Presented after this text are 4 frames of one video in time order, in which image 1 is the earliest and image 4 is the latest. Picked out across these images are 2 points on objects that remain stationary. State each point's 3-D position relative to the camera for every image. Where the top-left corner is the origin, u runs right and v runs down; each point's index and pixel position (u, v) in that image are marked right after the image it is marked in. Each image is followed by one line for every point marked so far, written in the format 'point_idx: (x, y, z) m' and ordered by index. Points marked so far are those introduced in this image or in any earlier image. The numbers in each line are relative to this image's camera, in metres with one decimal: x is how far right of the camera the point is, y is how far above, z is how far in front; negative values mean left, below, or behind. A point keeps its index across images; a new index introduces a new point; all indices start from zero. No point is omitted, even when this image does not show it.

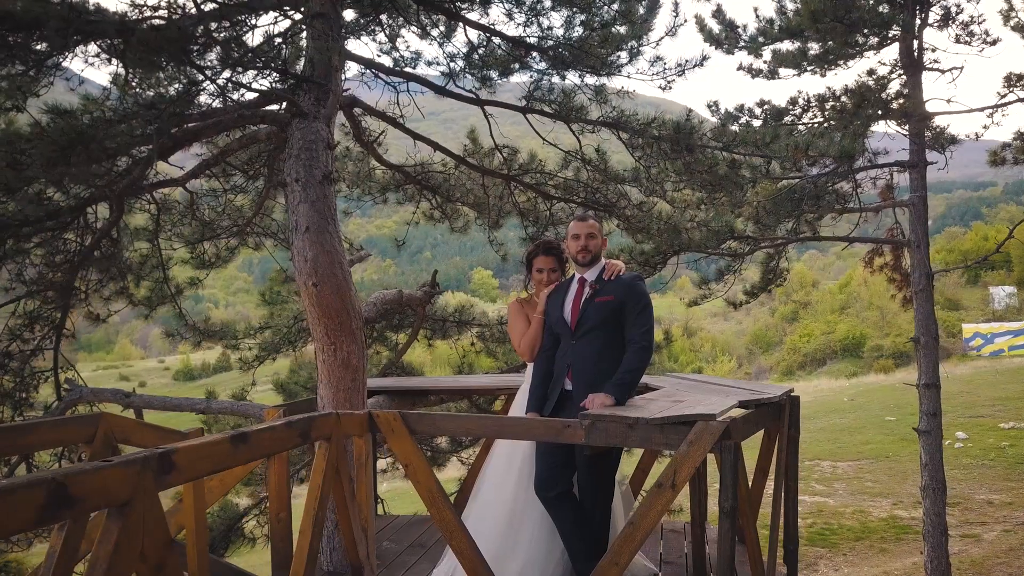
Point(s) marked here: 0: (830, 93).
0: (+3.5, +2.2, +8.8) m
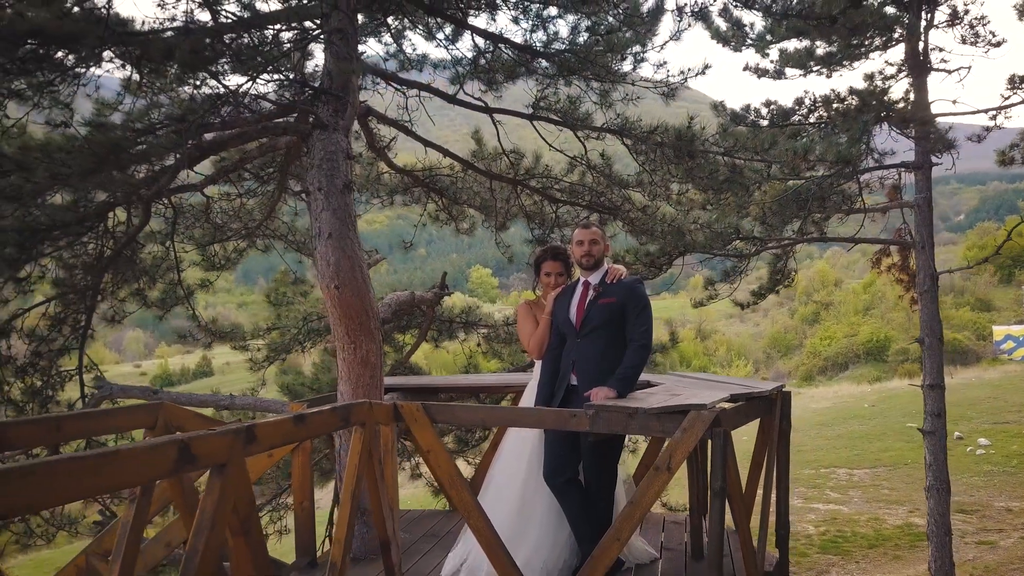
0: (+3.6, +2.2, +9.0) m
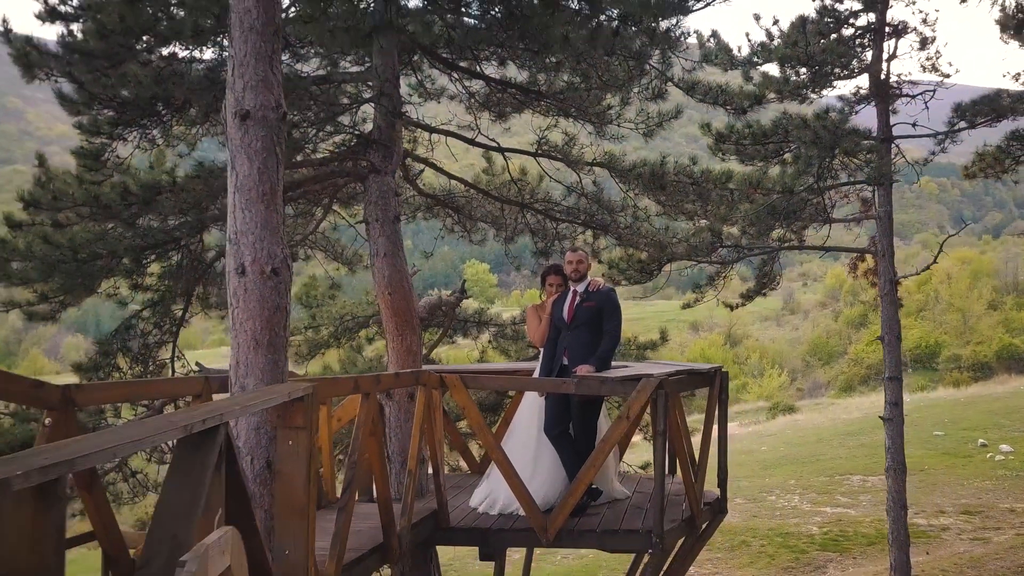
0: (+3.7, +2.1, +10.3) m
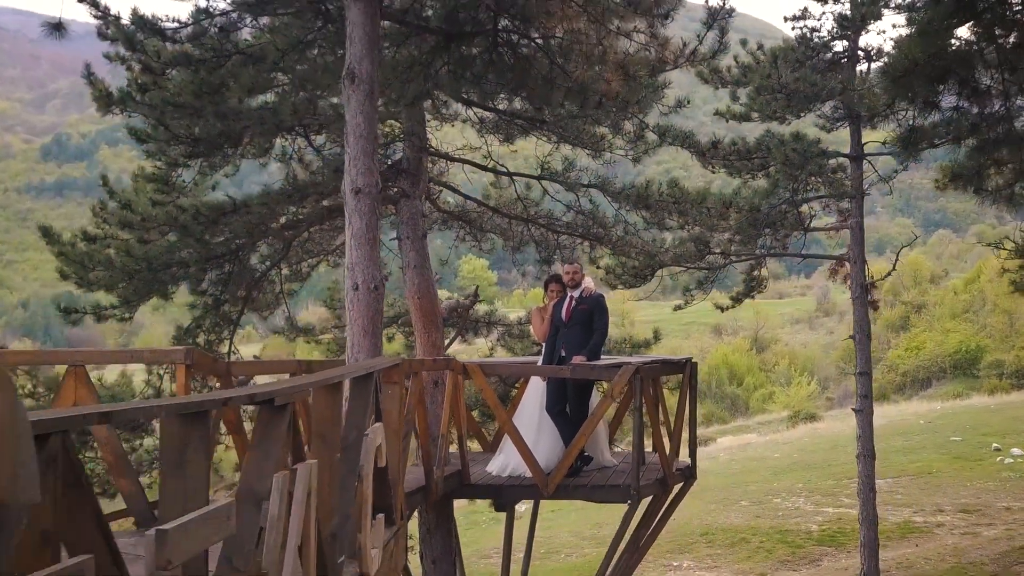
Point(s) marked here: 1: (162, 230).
0: (+3.8, +2.1, +11.5) m
1: (-3.4, +0.6, +7.8) m
